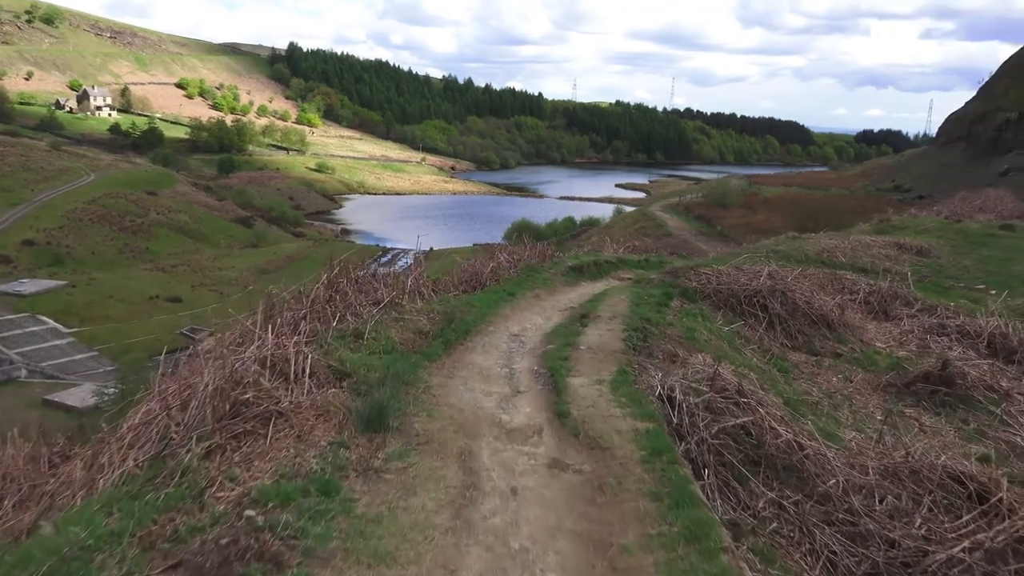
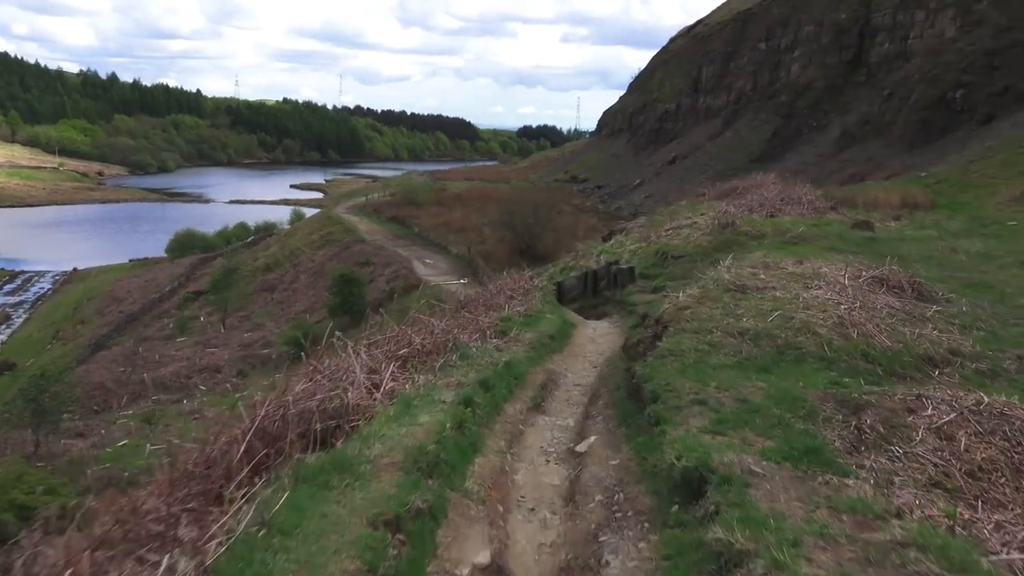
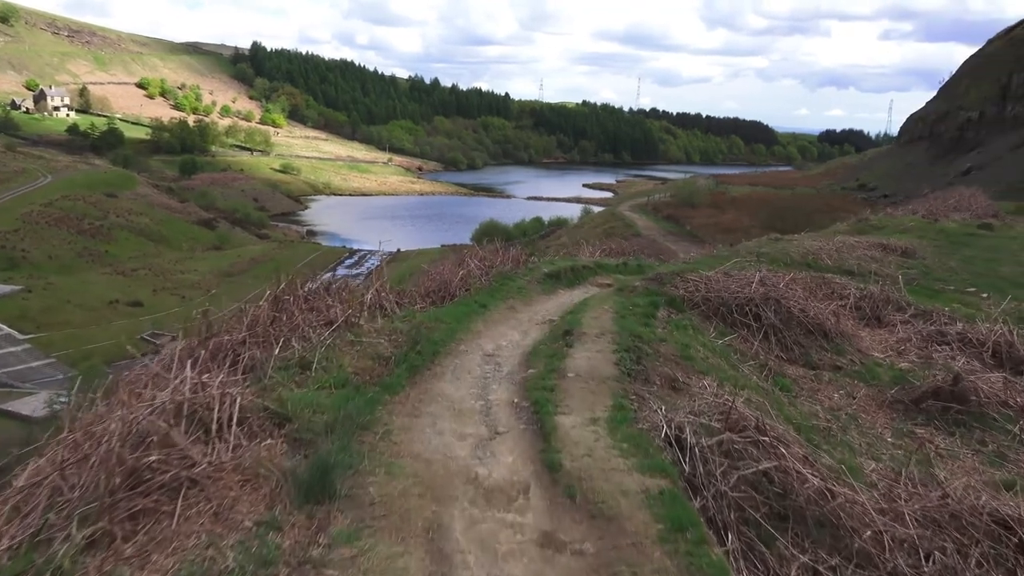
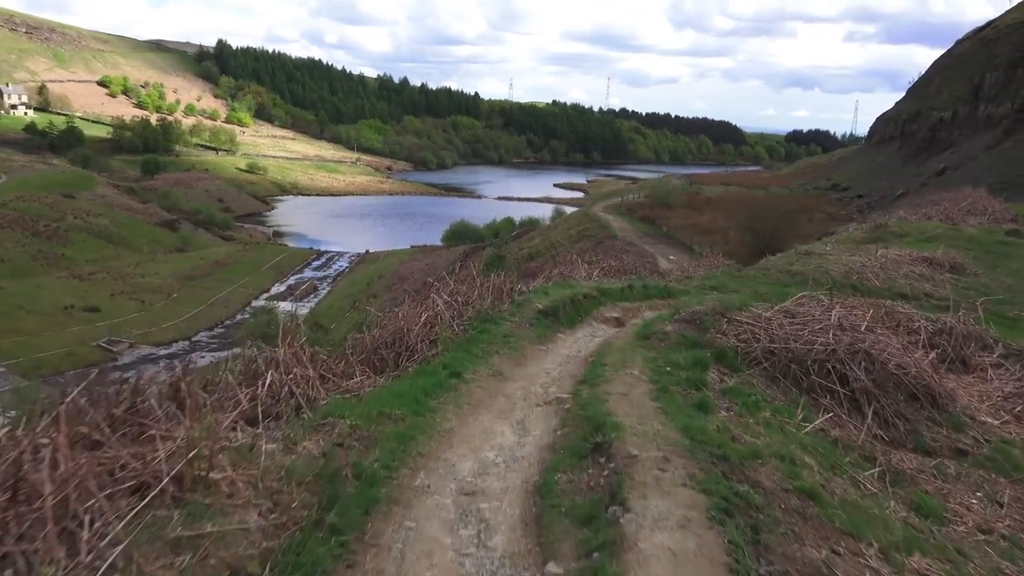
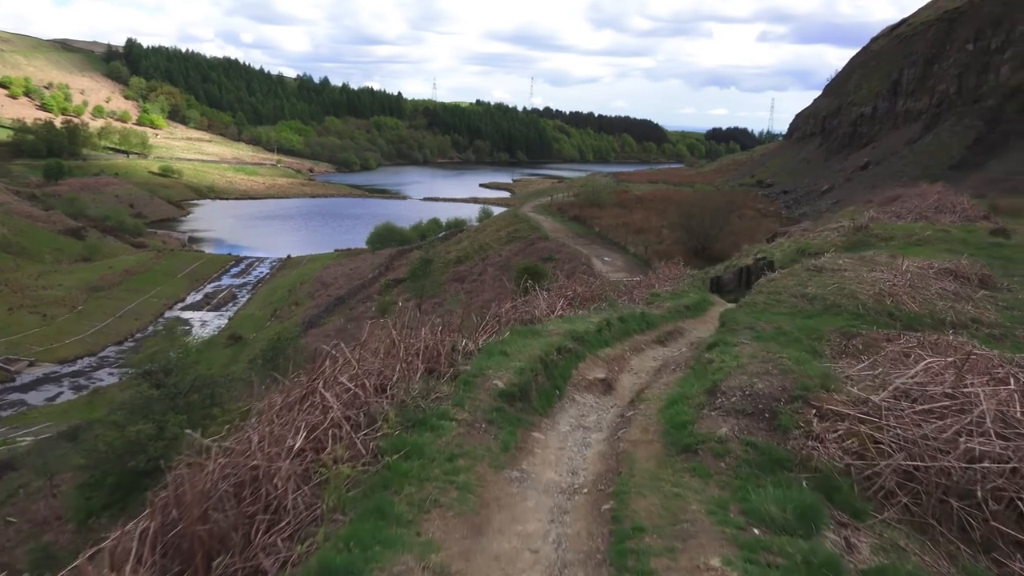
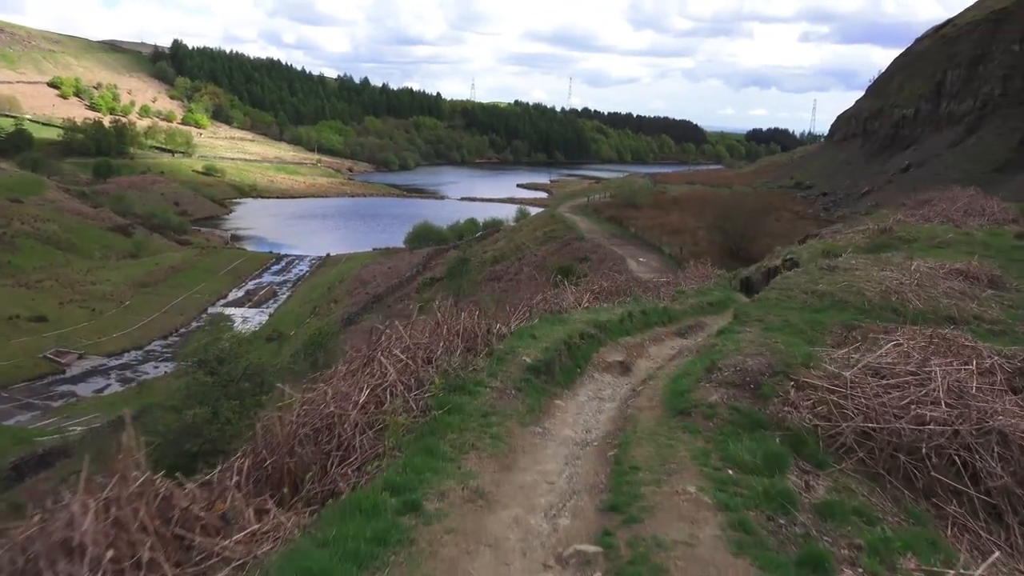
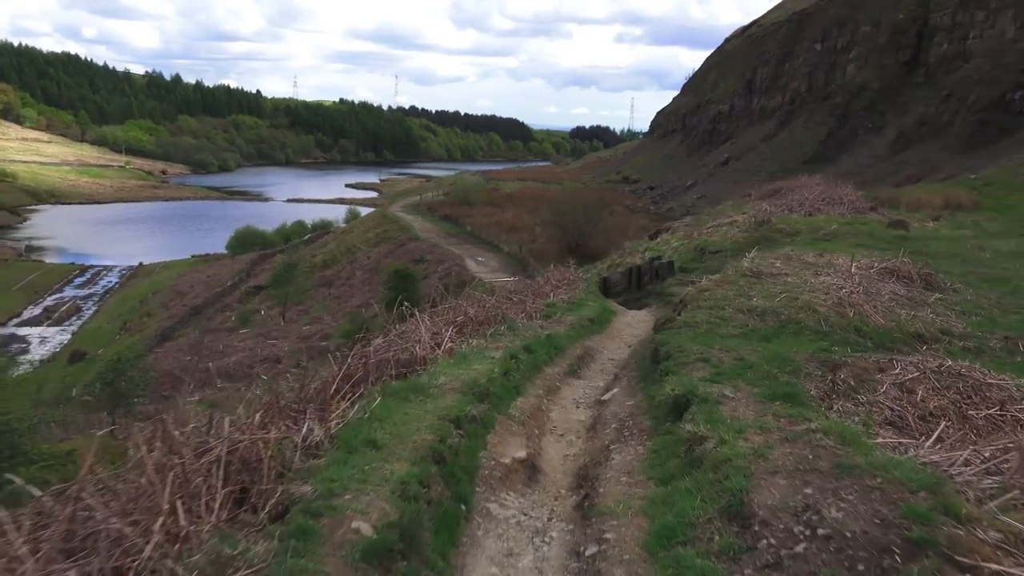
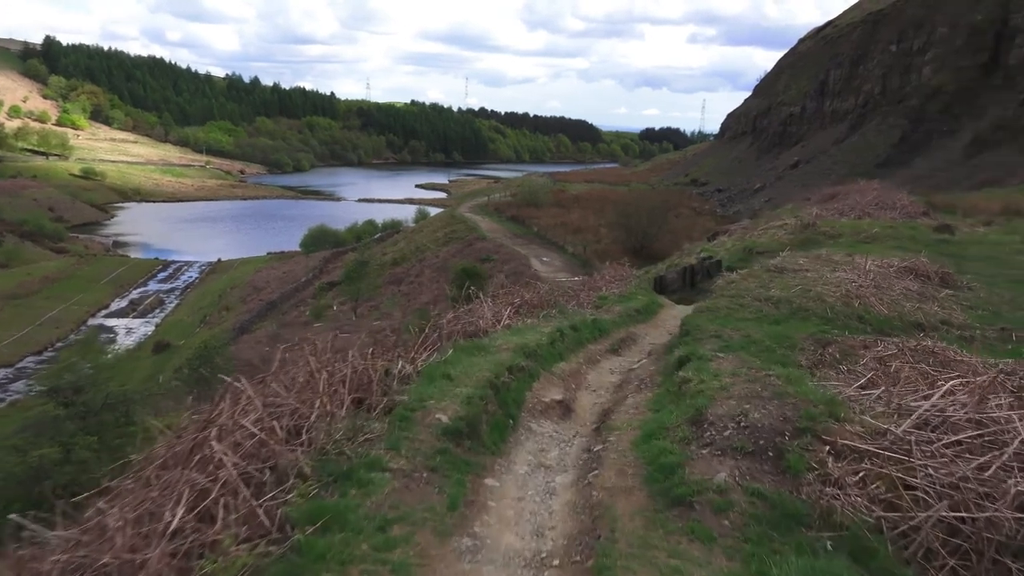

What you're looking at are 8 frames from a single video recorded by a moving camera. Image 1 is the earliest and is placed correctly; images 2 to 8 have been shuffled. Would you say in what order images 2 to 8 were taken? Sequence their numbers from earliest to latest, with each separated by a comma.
3, 4, 6, 5, 8, 7, 2
